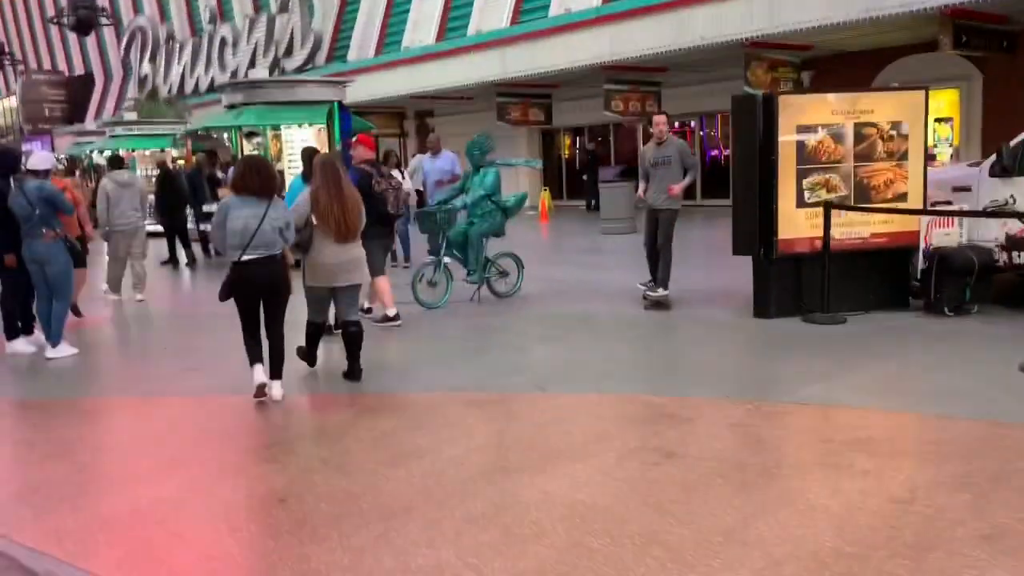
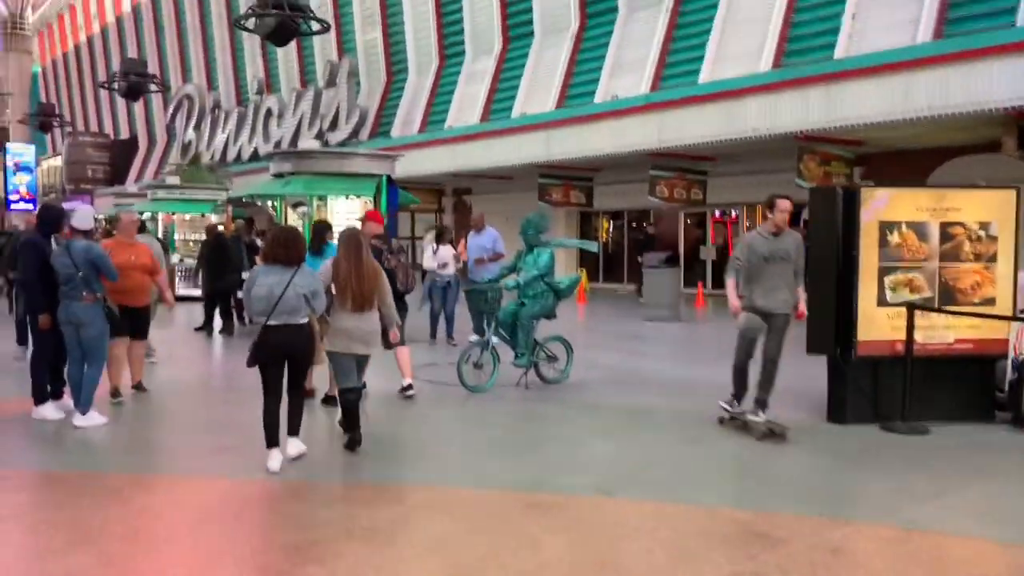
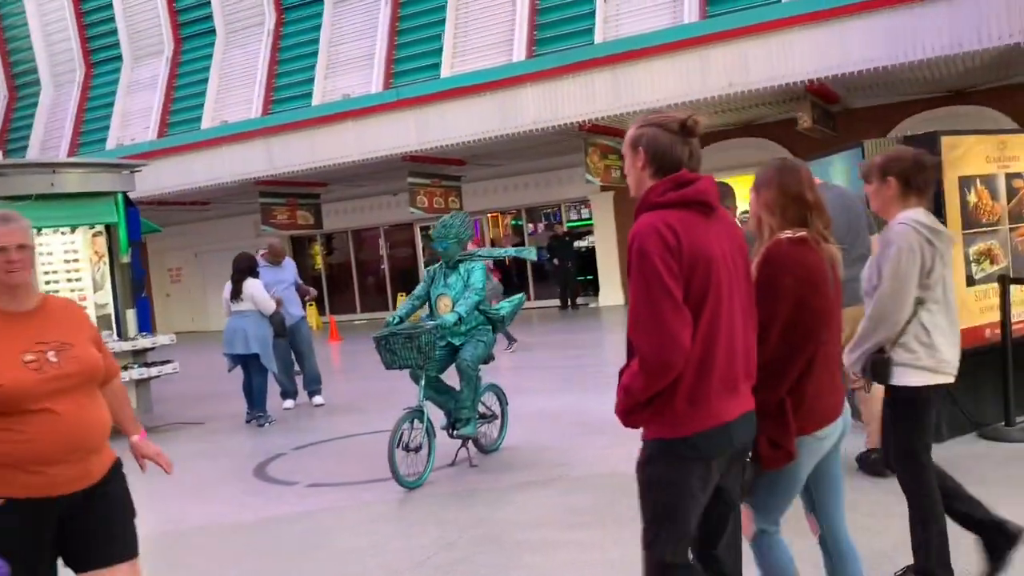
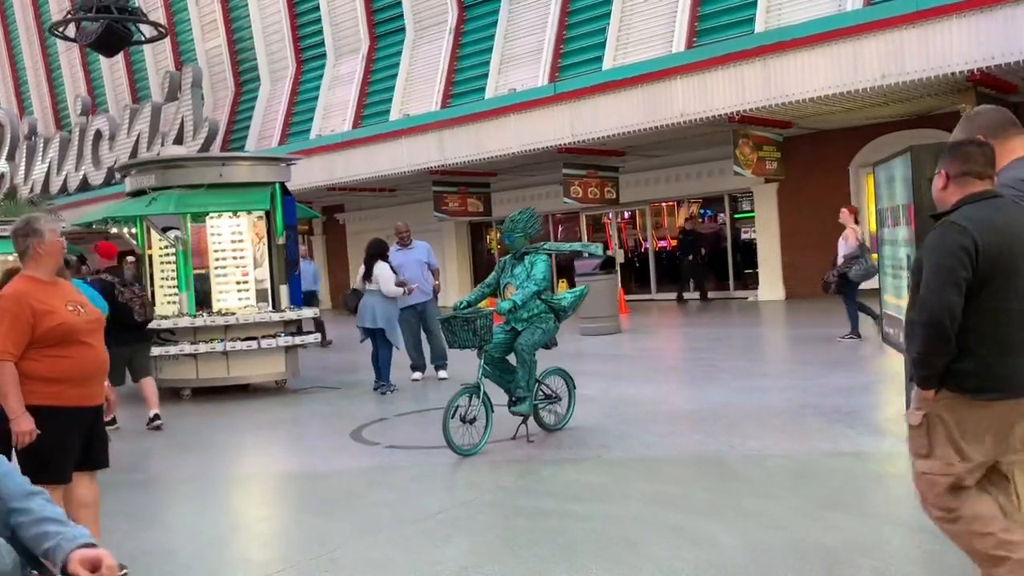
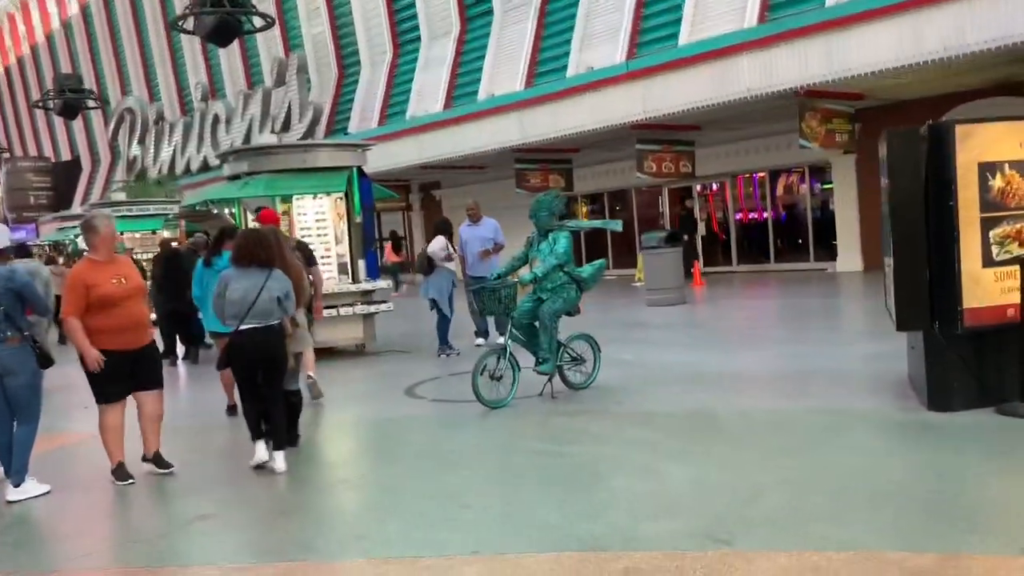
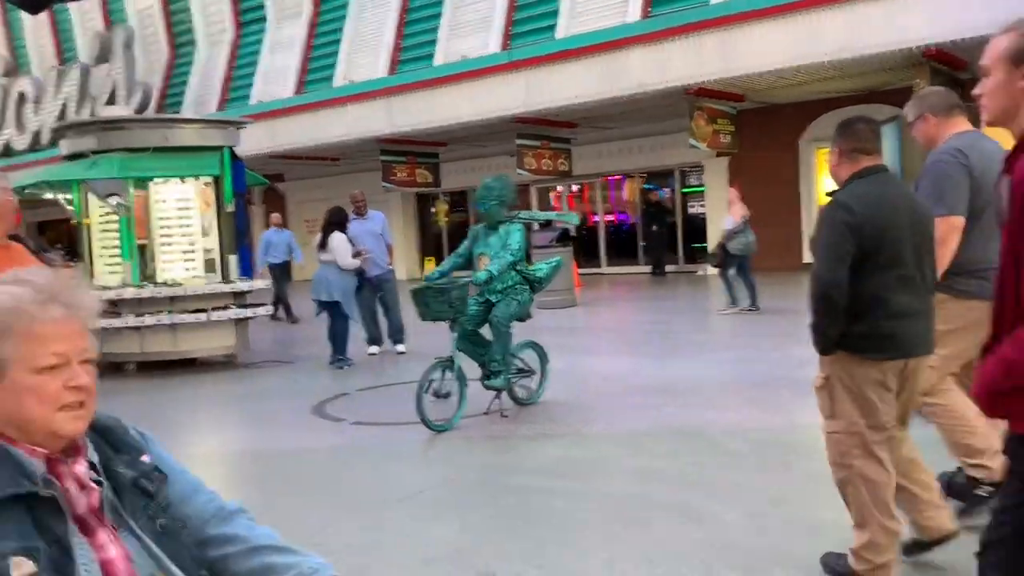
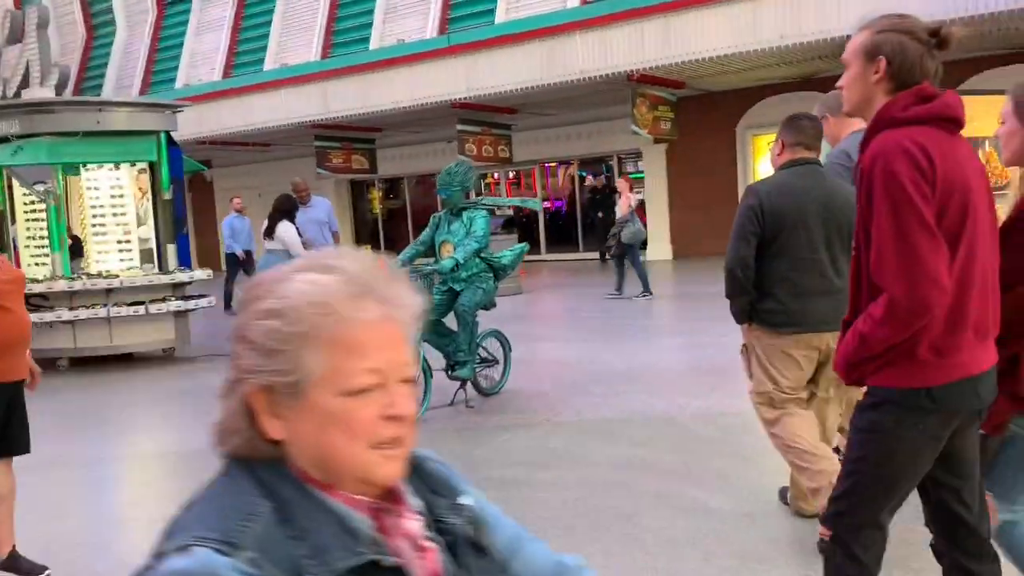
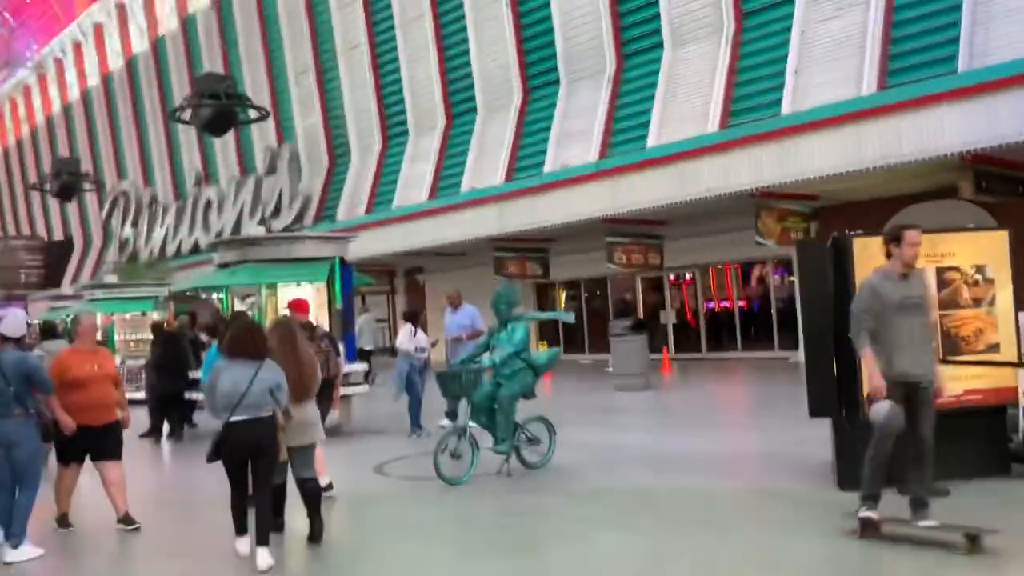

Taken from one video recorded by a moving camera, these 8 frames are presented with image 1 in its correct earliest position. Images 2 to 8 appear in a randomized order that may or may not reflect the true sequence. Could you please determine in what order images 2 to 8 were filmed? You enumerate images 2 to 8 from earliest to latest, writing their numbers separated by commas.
2, 8, 5, 4, 6, 7, 3
